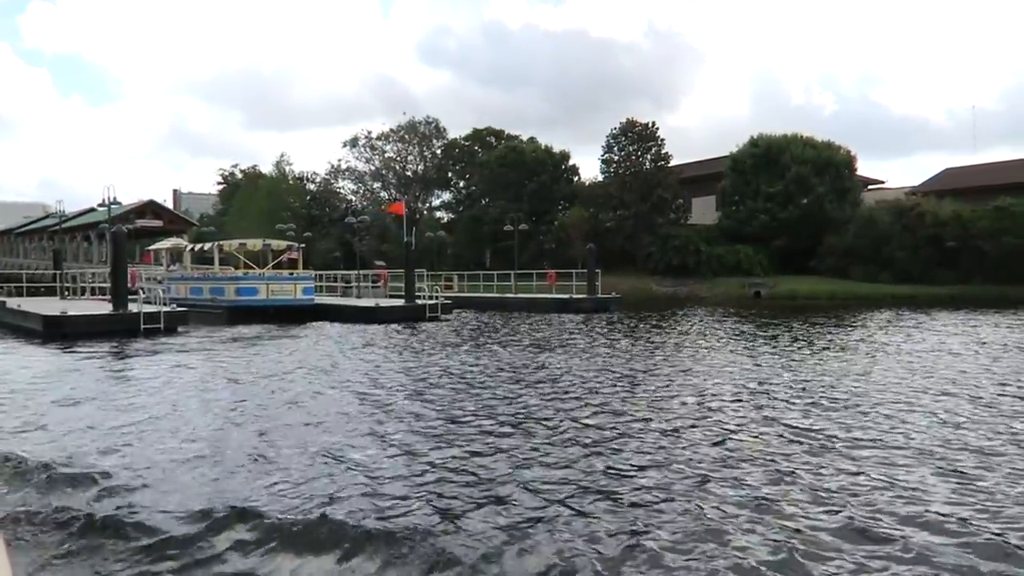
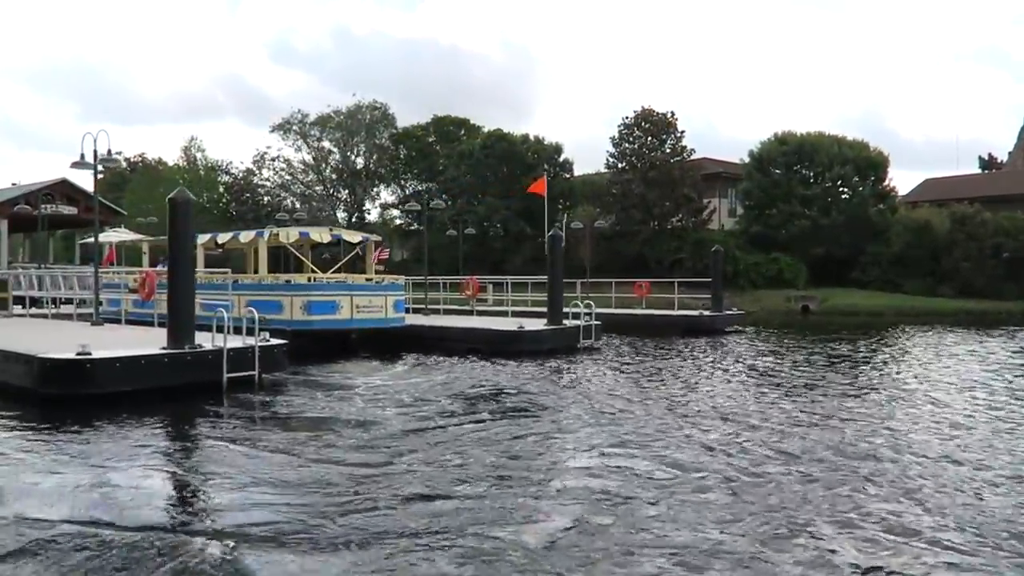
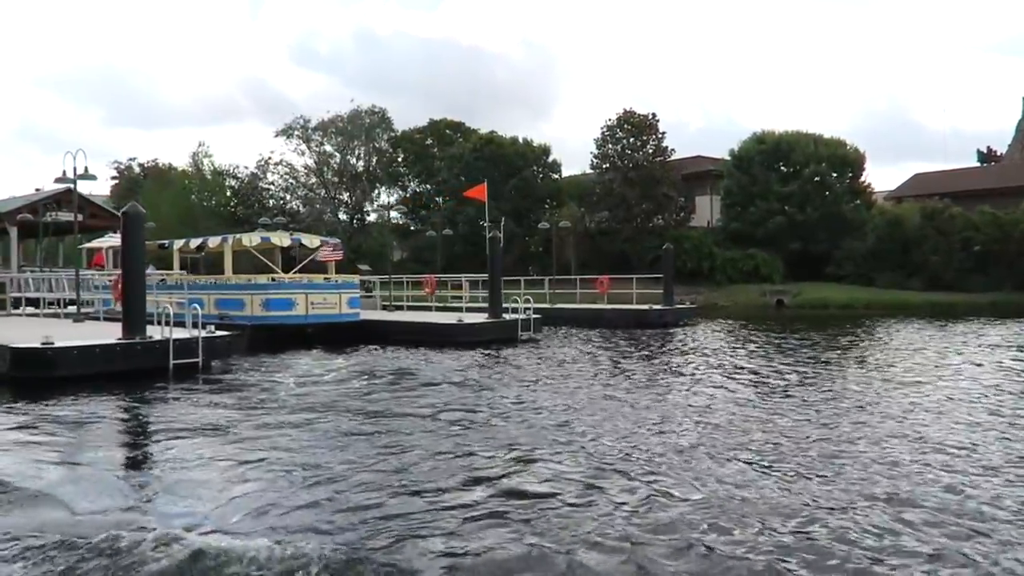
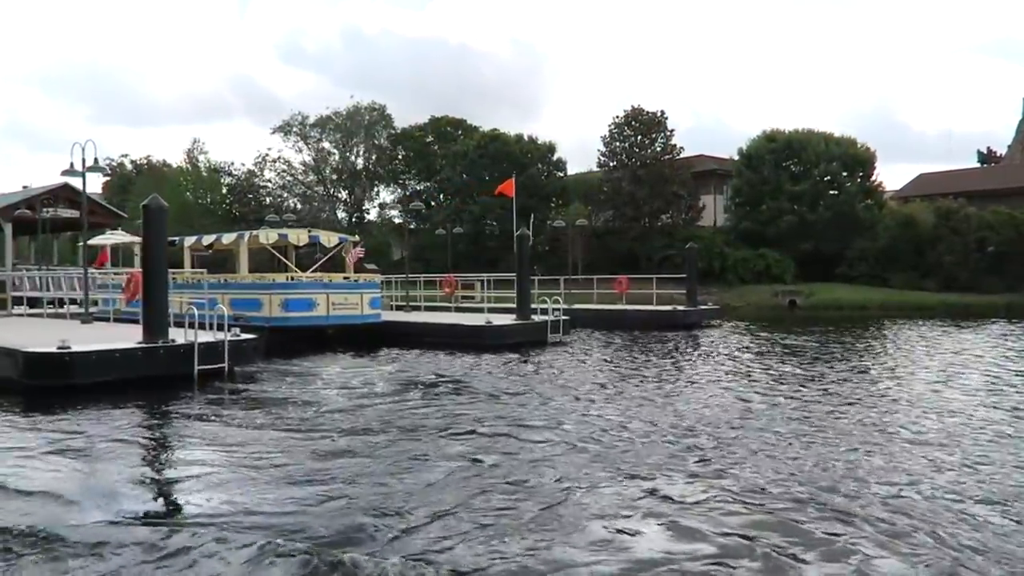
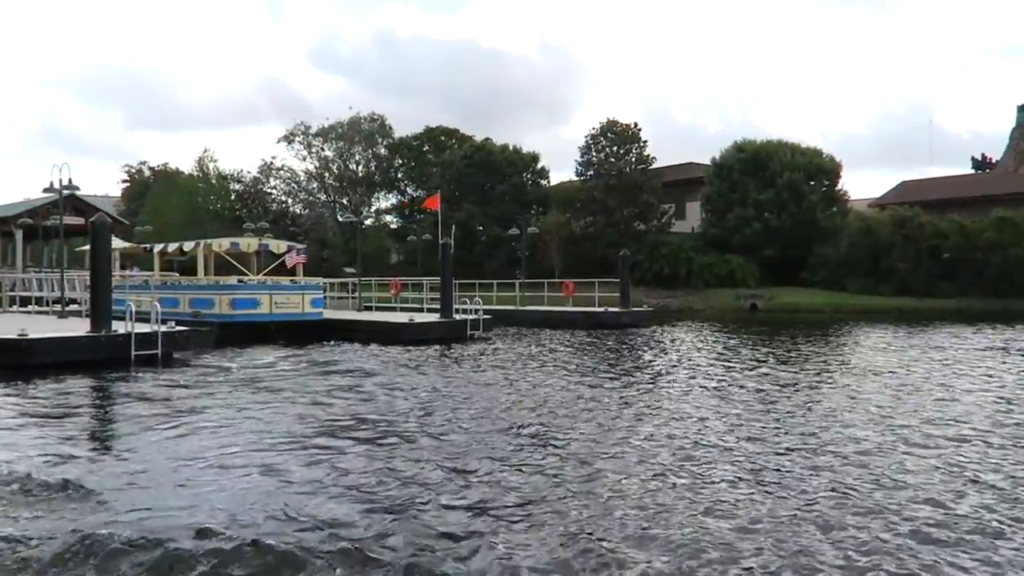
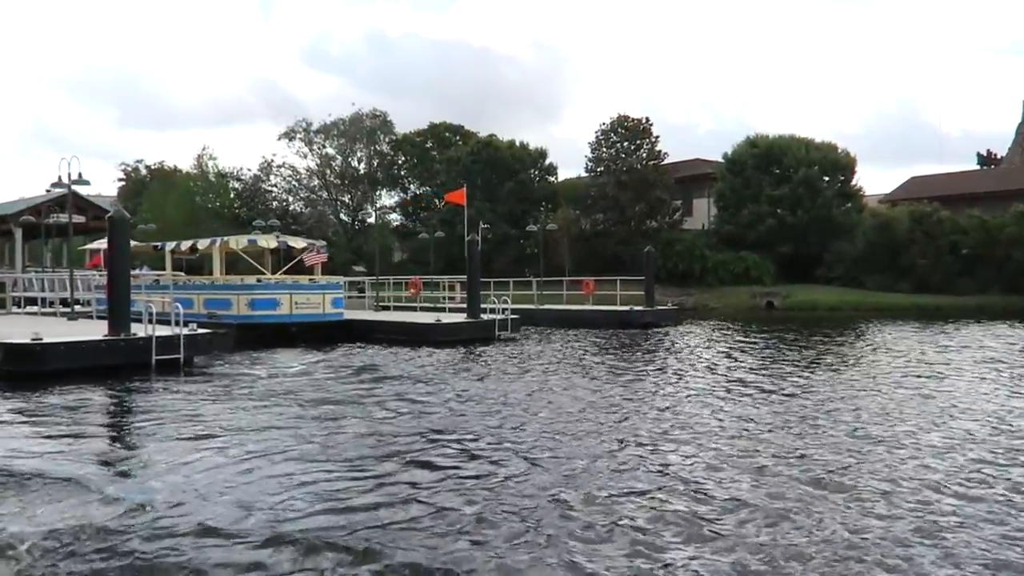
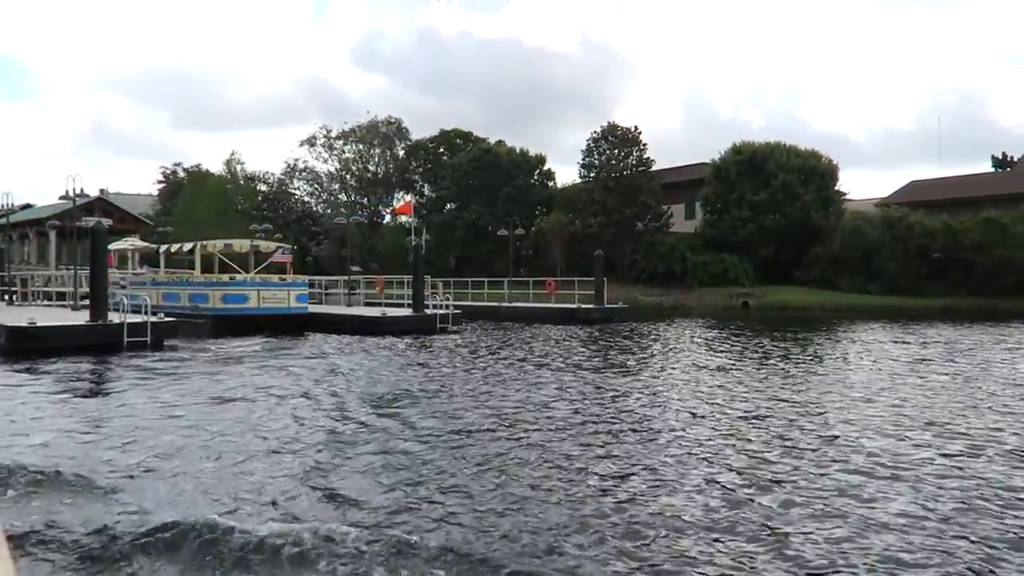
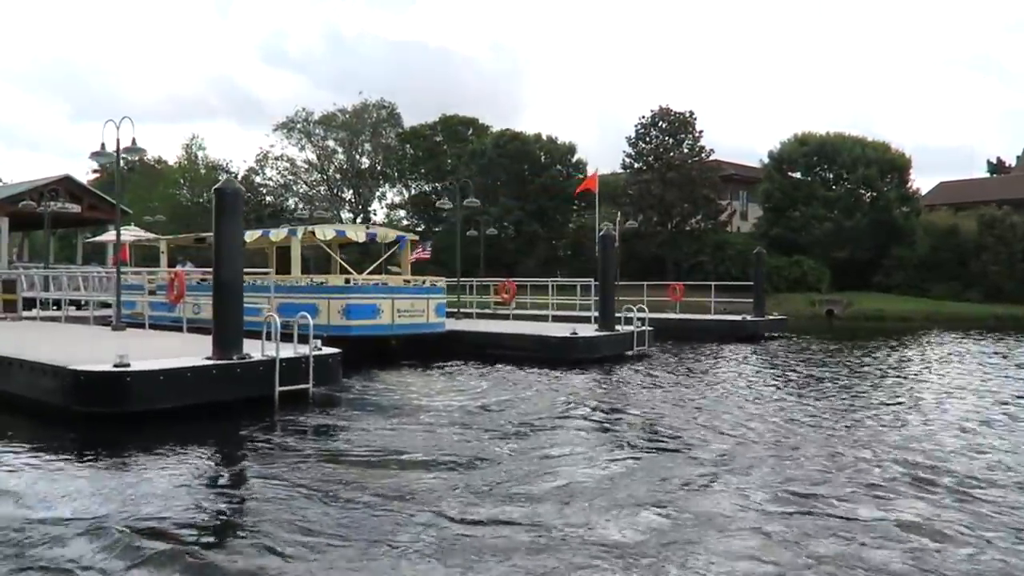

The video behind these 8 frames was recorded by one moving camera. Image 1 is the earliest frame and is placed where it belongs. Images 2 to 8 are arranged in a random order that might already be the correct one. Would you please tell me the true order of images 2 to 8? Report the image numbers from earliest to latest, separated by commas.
7, 5, 6, 3, 4, 2, 8
